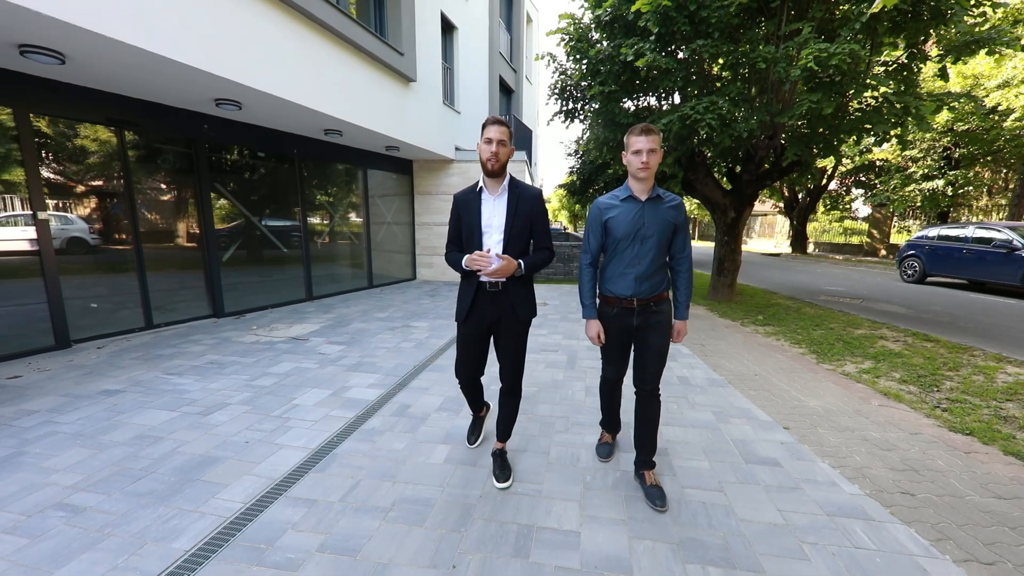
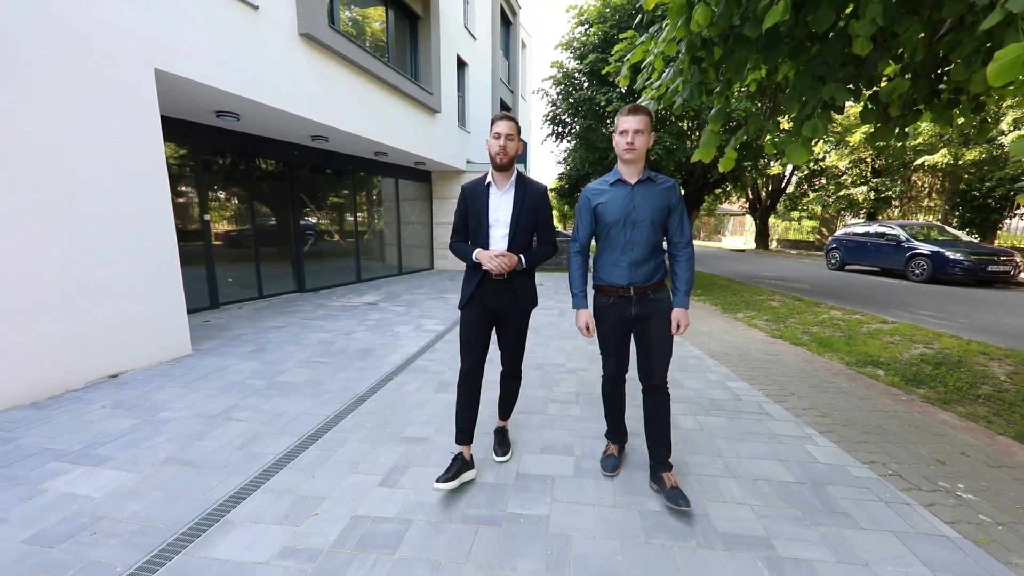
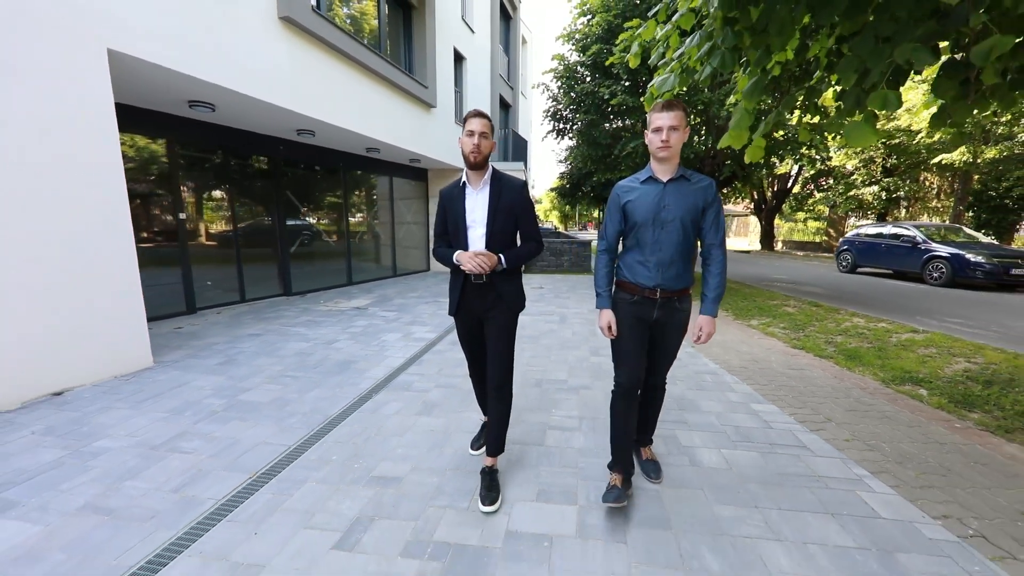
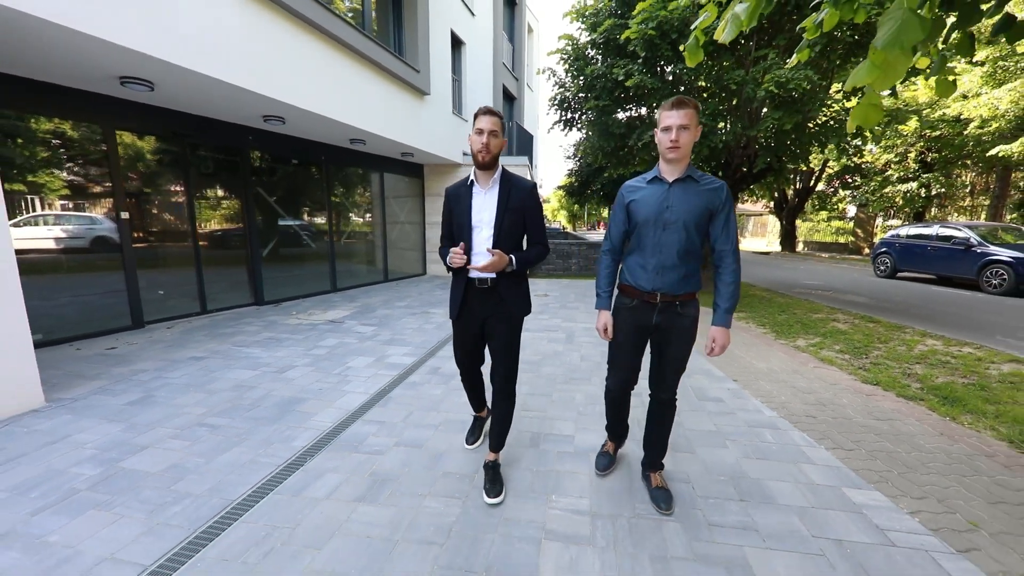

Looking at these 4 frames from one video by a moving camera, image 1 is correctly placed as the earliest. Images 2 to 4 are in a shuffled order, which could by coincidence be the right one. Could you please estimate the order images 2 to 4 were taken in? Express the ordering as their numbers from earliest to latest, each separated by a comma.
4, 3, 2
